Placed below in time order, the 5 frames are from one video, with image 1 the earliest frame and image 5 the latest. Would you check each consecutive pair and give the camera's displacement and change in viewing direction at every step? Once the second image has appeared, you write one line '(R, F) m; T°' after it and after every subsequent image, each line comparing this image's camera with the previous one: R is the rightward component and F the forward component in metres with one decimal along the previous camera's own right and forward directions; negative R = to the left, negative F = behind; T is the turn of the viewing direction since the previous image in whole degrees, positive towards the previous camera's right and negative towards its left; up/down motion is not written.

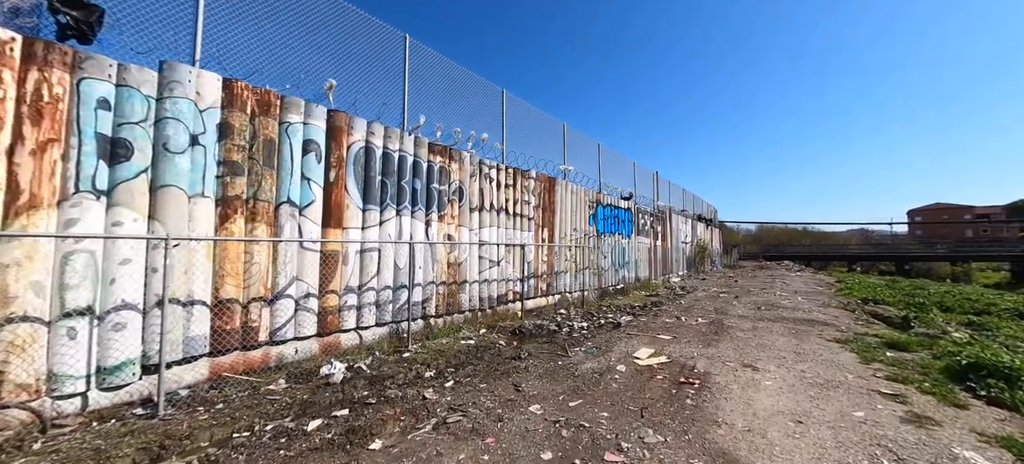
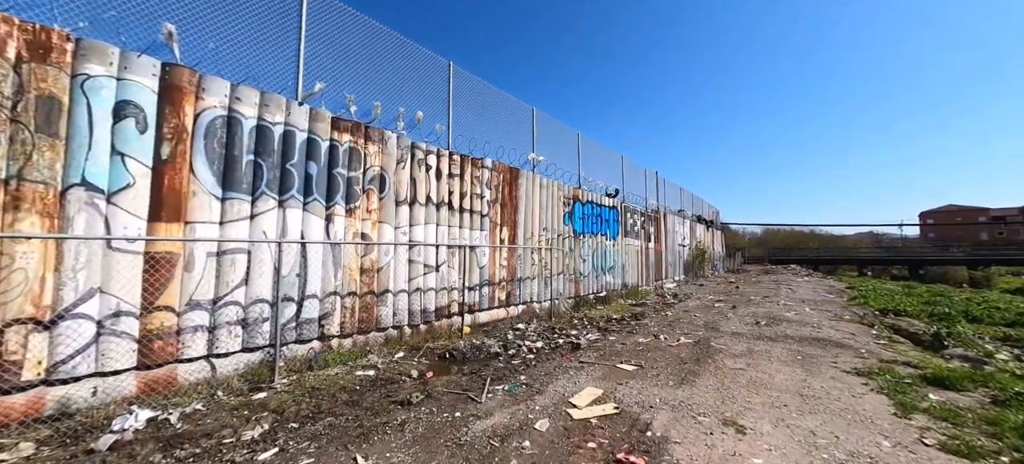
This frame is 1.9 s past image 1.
(+0.9, +1.2) m; -1°
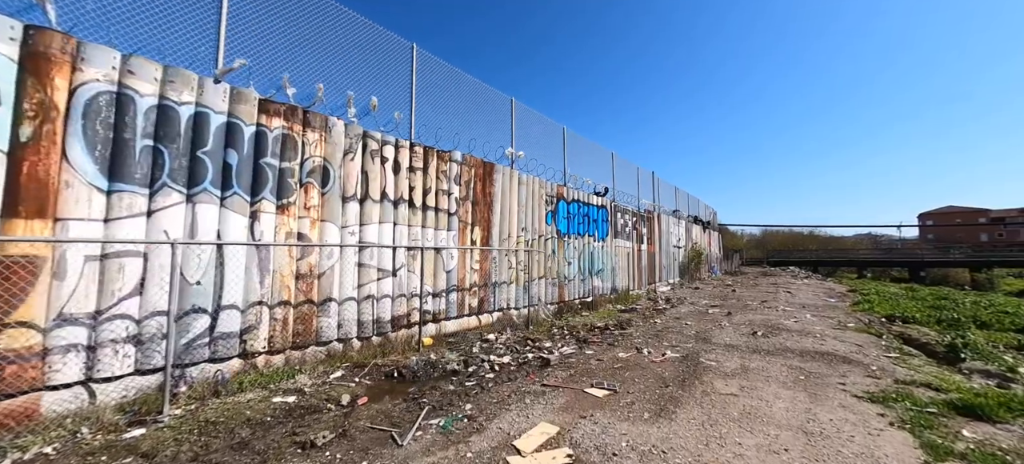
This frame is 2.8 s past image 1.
(+0.4, +0.6) m; 0°
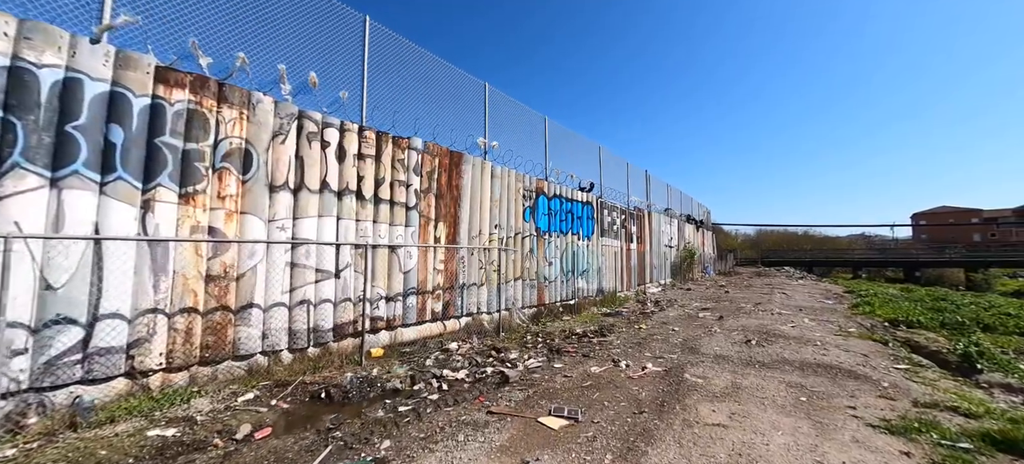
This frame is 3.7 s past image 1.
(+0.4, +0.6) m; +1°
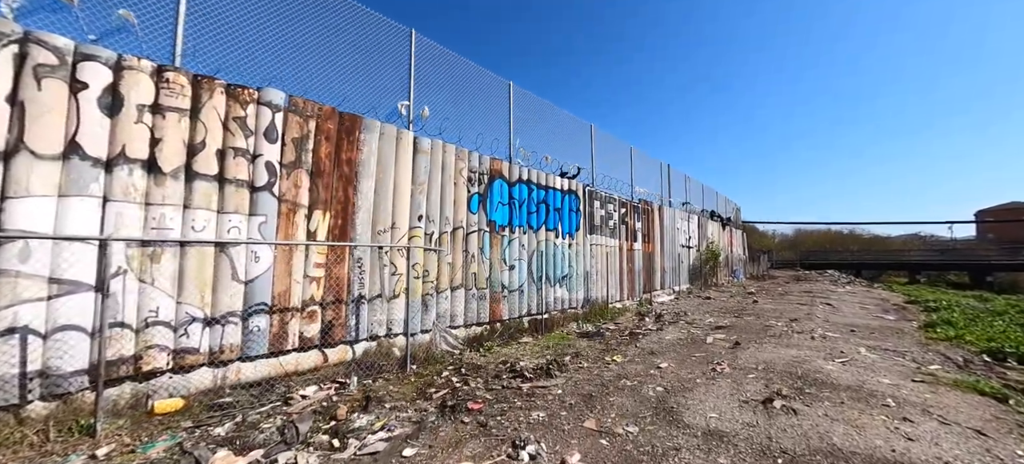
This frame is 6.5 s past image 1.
(+1.2, +1.7) m; -4°
